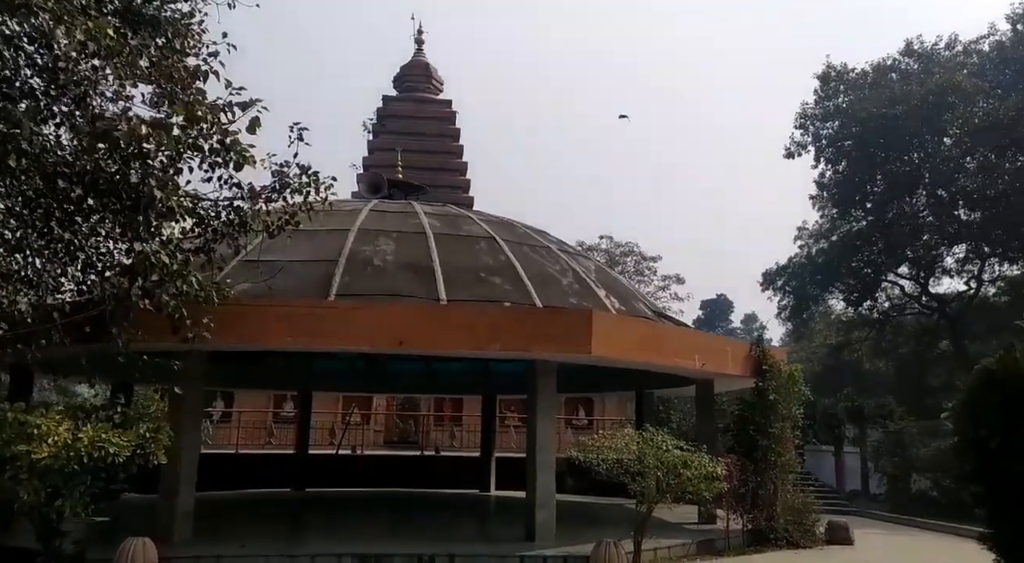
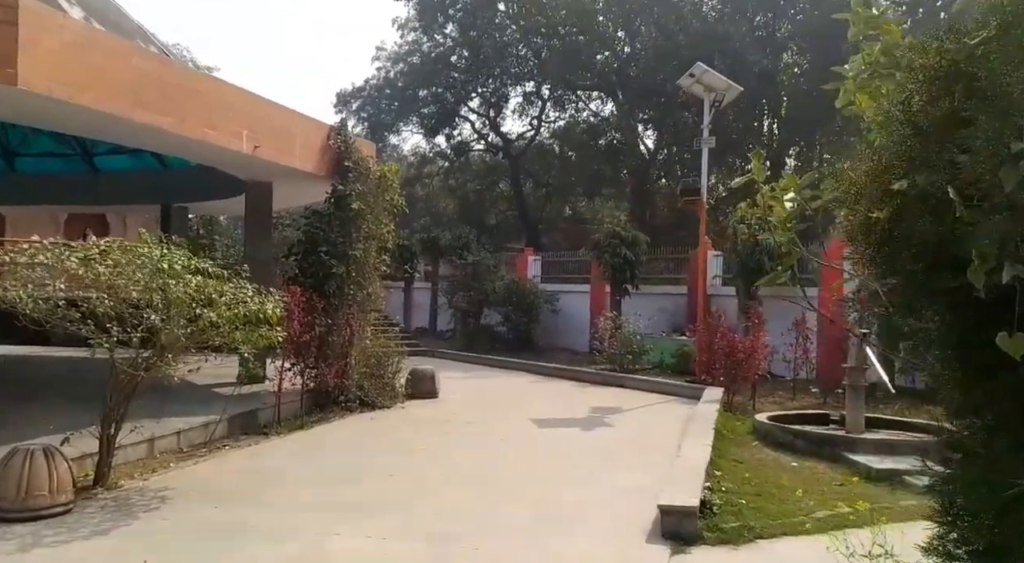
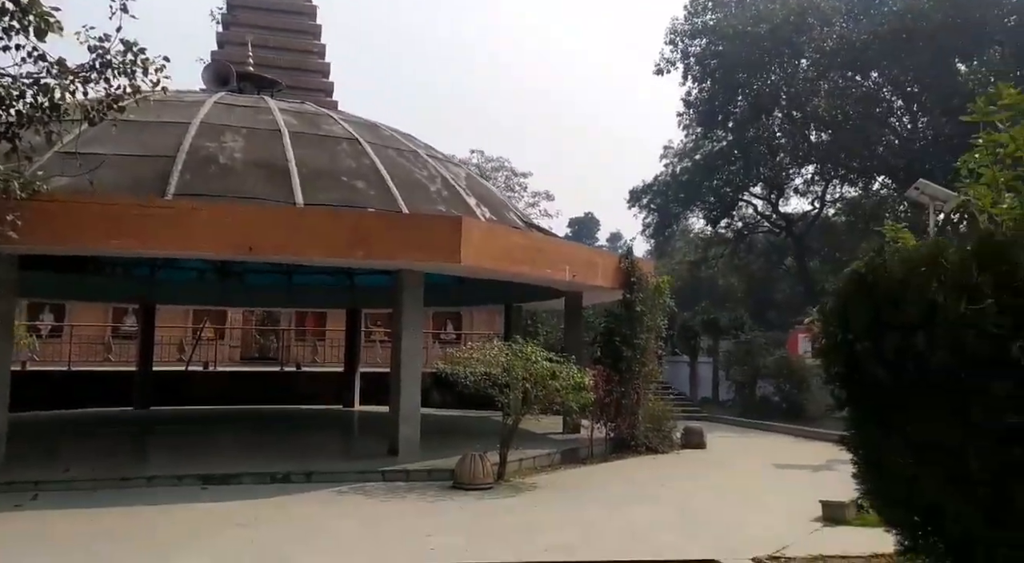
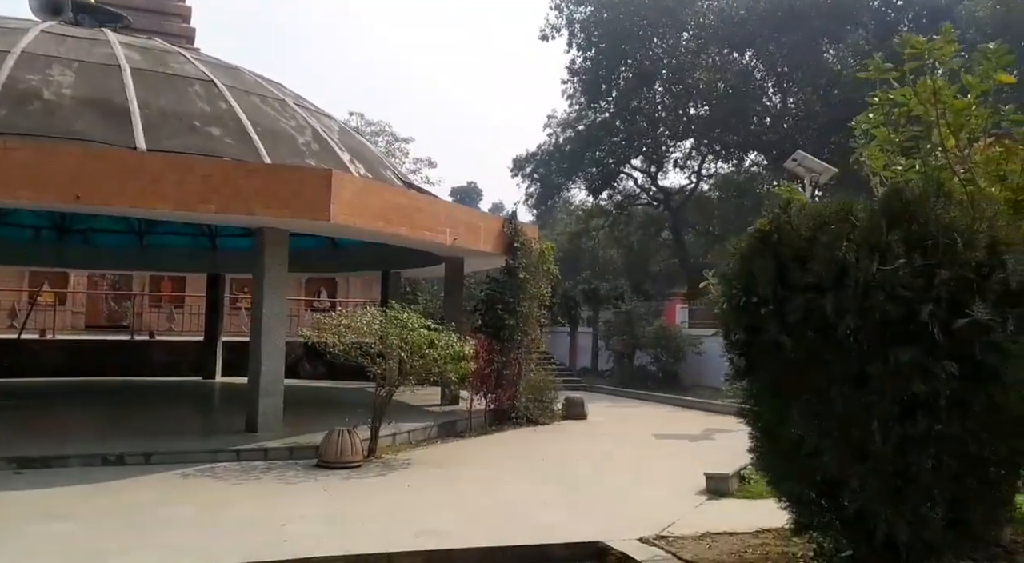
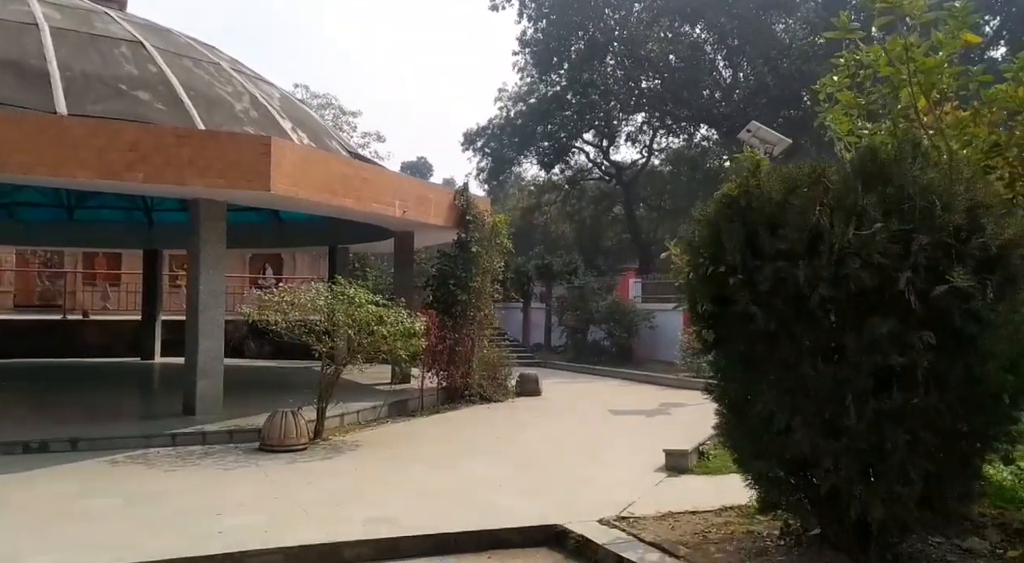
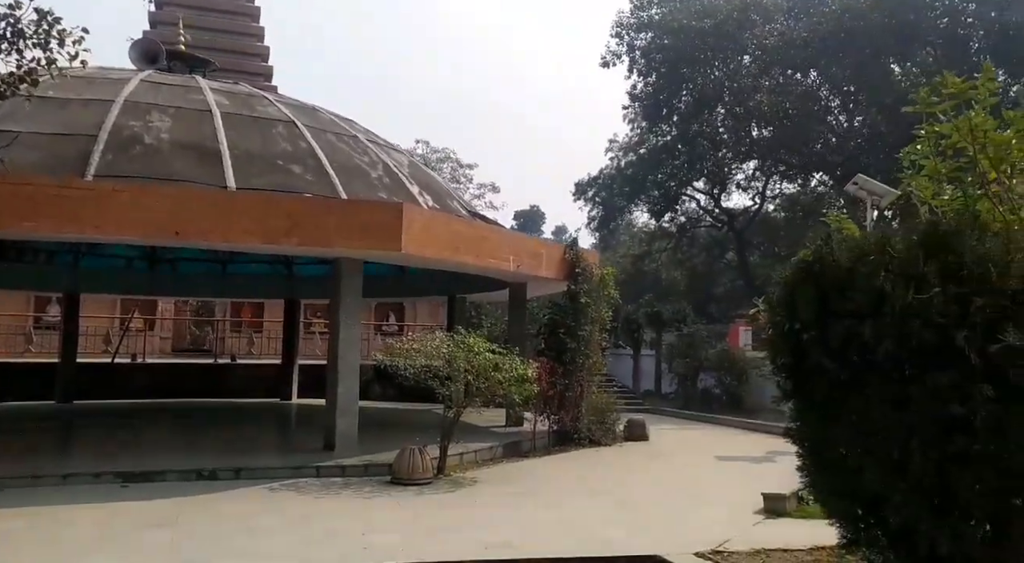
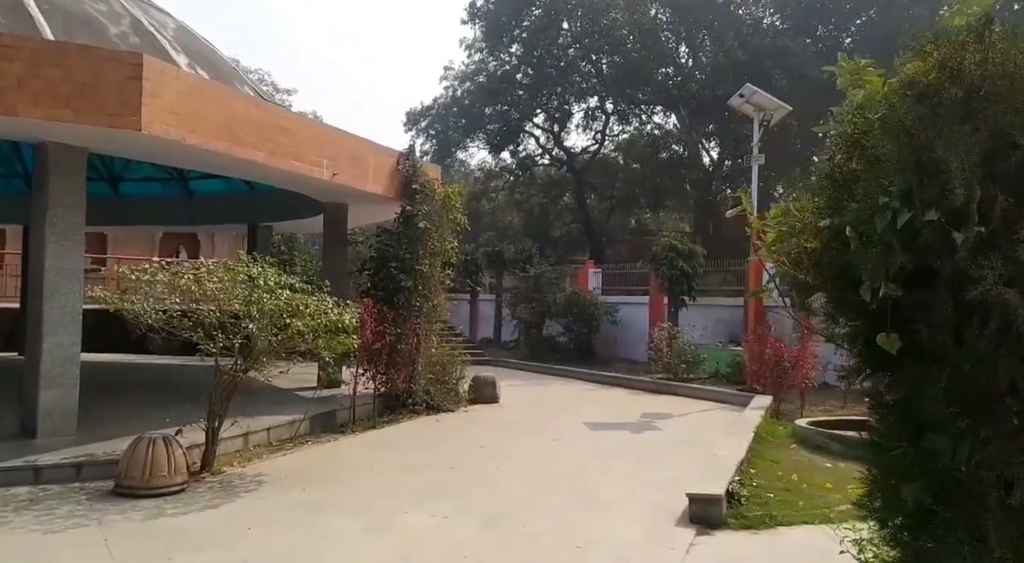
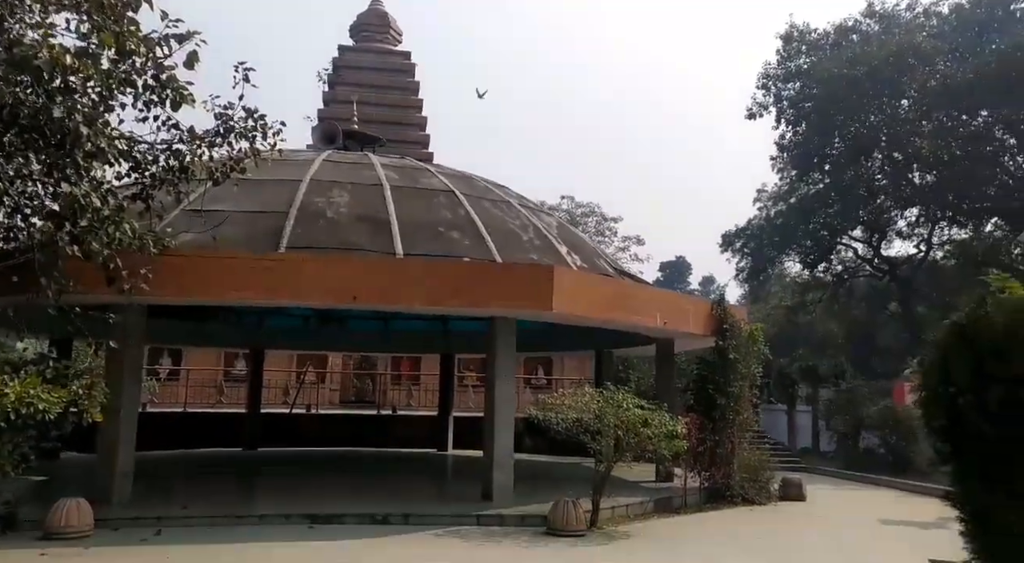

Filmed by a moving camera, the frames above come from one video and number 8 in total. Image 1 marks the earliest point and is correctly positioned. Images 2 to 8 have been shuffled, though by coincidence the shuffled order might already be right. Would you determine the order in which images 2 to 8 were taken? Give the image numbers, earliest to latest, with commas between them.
8, 3, 6, 4, 5, 7, 2
